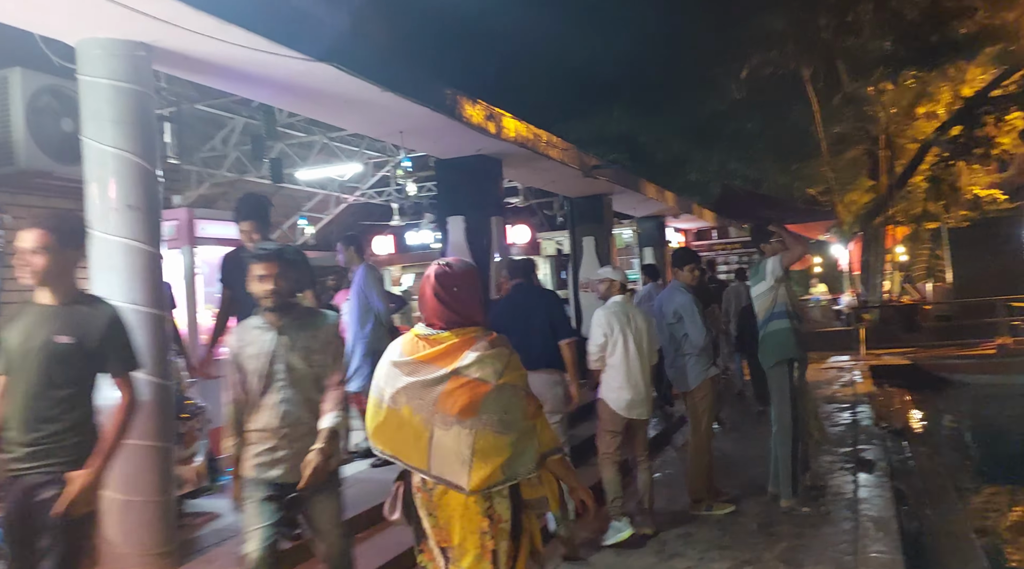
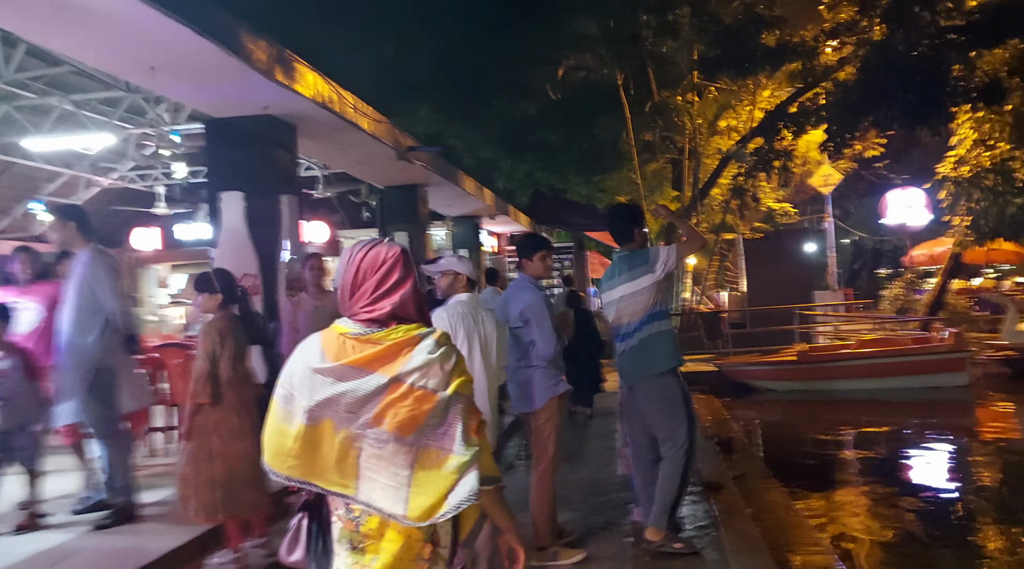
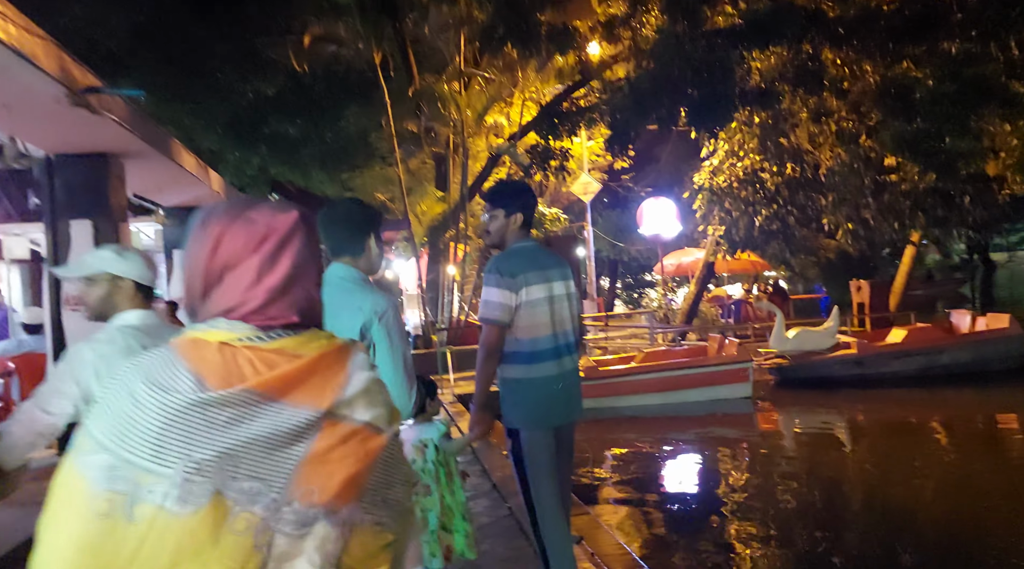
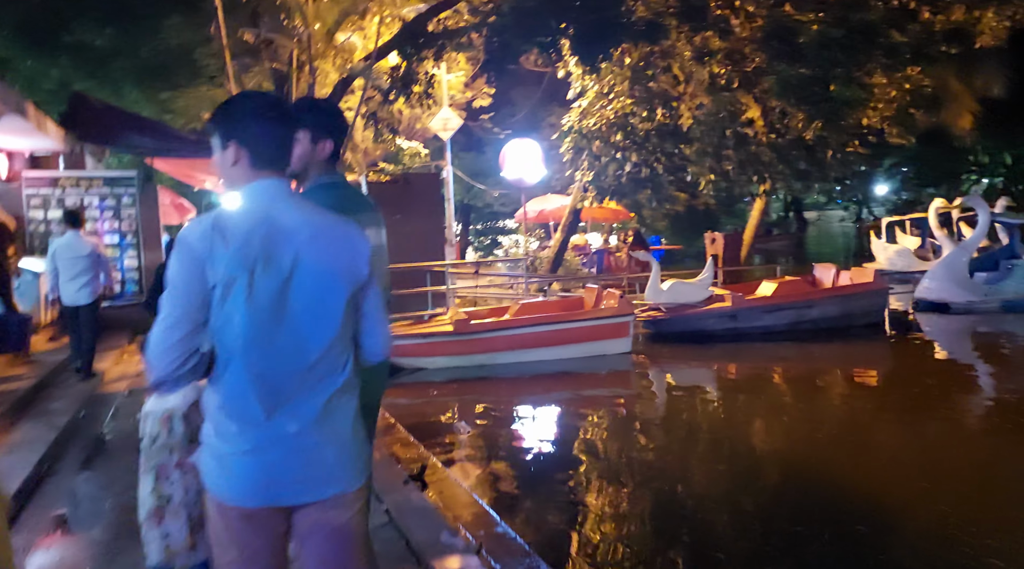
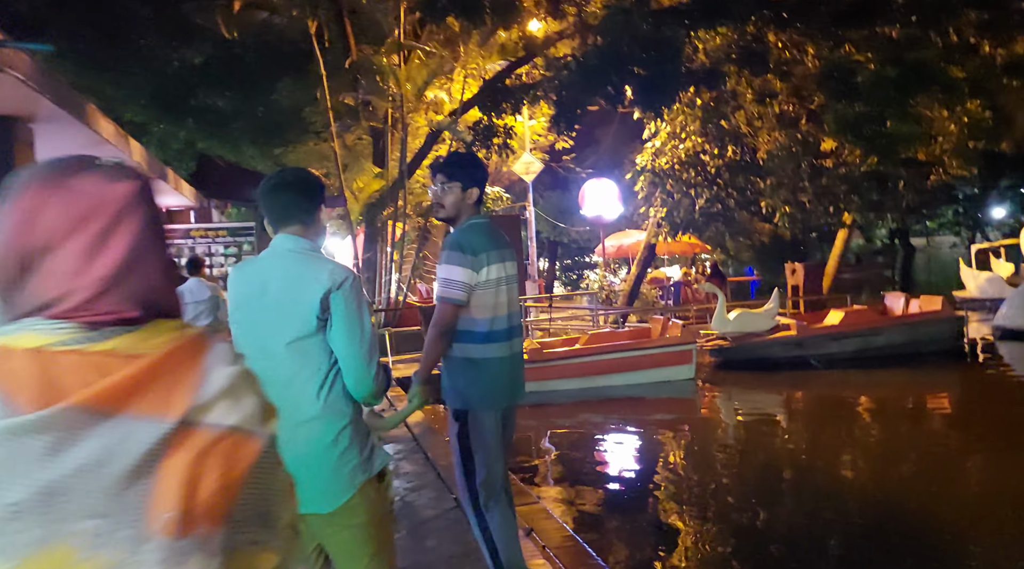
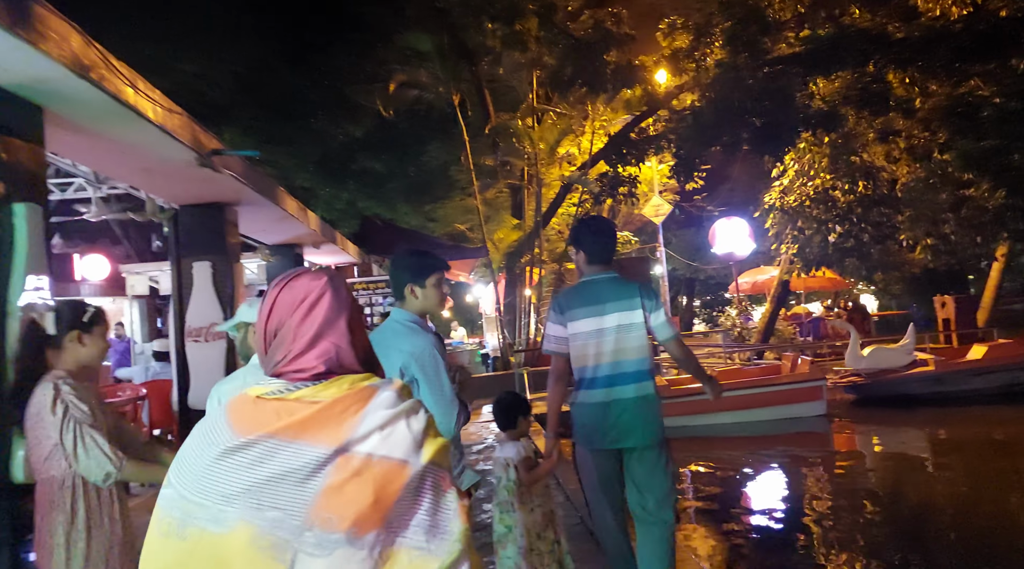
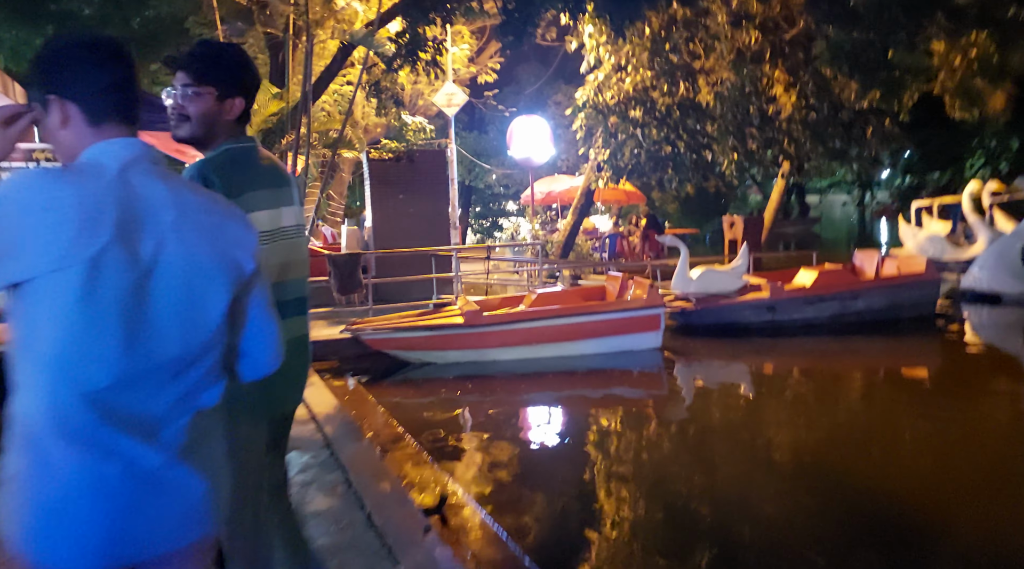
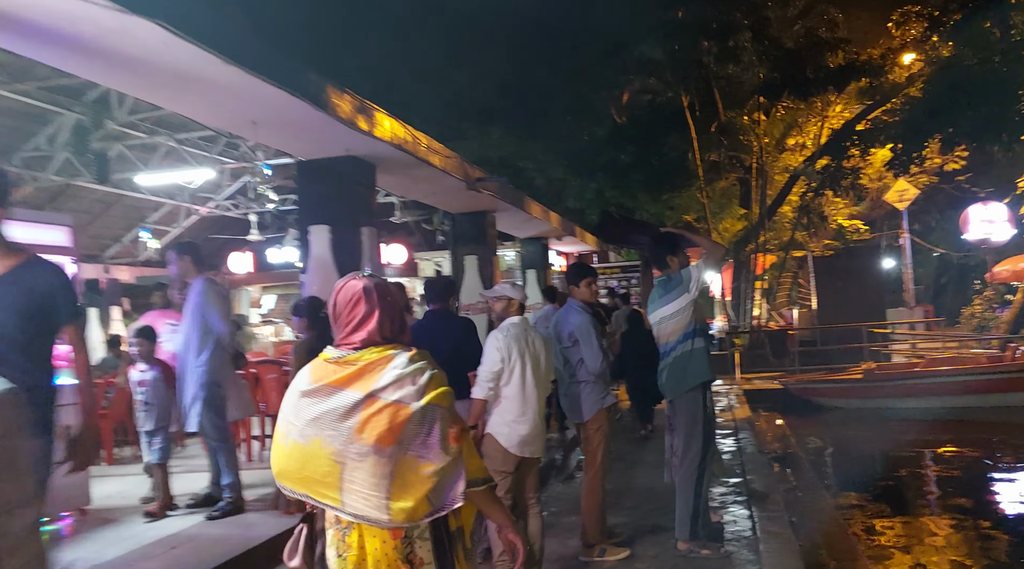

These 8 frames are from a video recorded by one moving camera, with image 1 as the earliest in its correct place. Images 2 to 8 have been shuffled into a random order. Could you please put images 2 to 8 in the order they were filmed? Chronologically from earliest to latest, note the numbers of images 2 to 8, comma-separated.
8, 2, 6, 3, 5, 4, 7
